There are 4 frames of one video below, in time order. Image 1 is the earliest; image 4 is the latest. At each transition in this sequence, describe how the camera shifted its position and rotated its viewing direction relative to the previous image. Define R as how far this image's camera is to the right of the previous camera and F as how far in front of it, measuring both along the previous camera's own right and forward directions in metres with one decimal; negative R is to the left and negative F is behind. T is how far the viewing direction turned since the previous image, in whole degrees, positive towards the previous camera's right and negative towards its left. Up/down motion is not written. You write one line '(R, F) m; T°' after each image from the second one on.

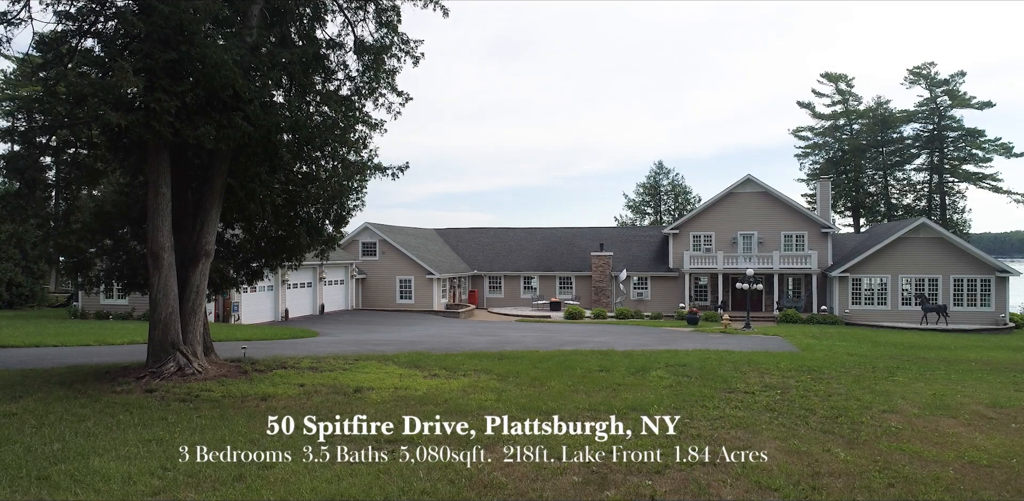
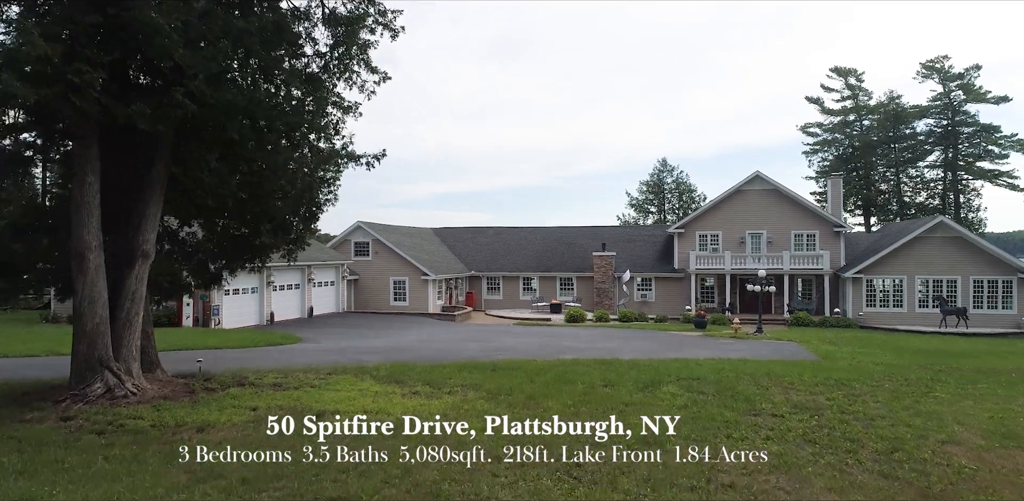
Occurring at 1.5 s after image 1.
(+0.2, +1.6) m; 0°
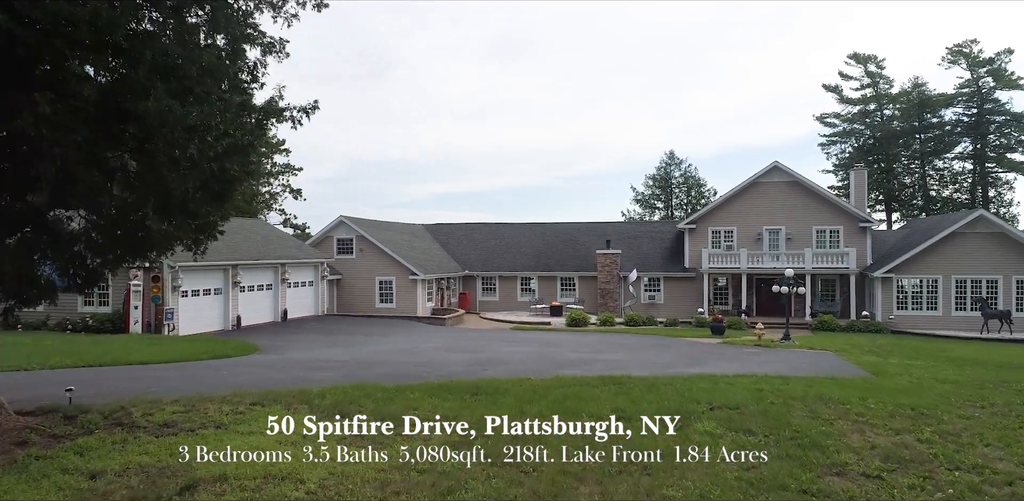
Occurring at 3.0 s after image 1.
(+0.2, +3.1) m; 0°
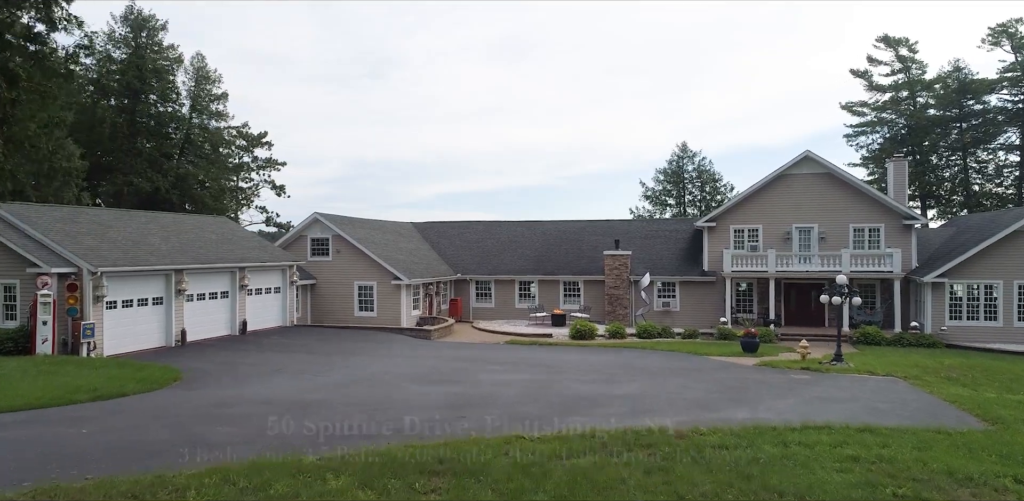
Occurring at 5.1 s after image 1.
(+0.2, +4.1) m; 0°
